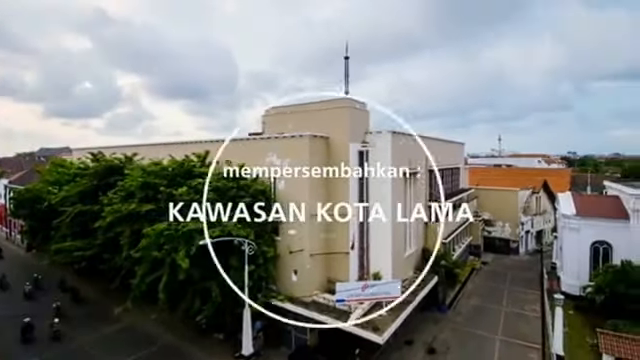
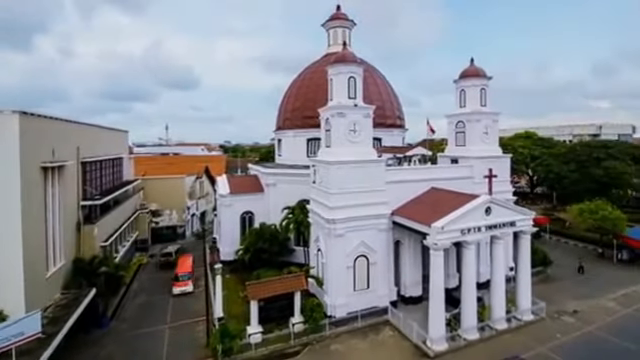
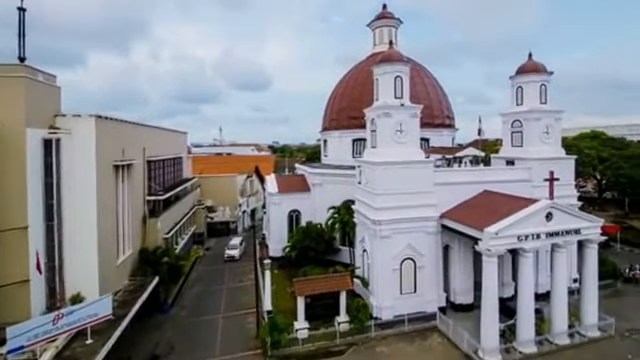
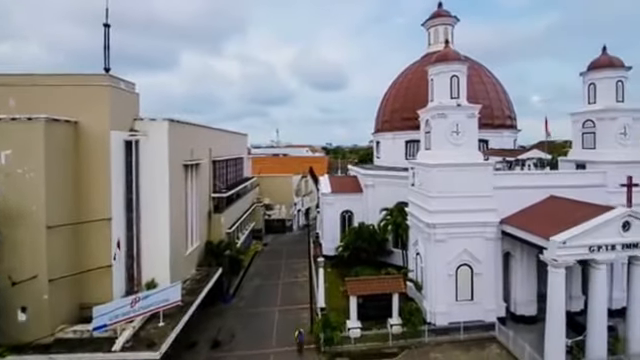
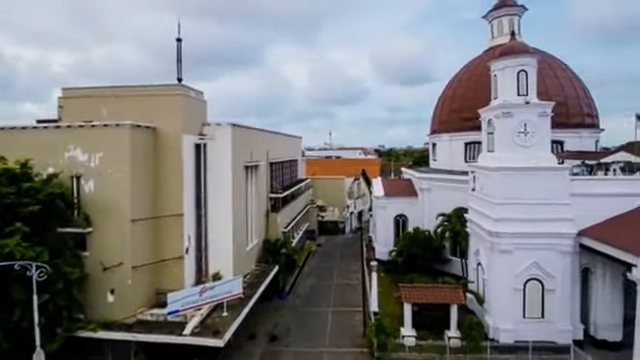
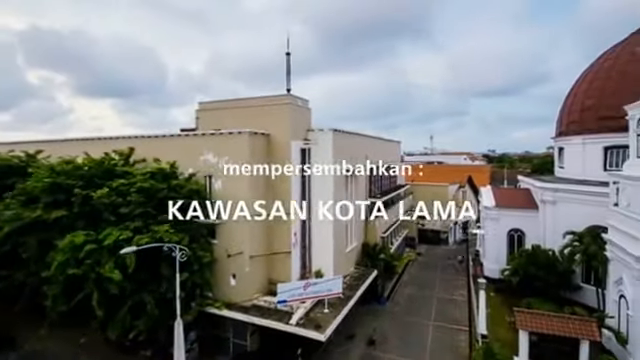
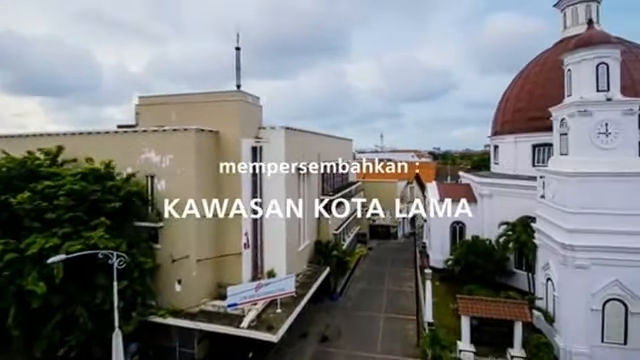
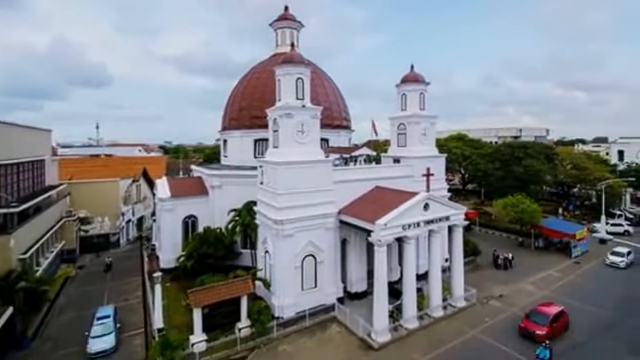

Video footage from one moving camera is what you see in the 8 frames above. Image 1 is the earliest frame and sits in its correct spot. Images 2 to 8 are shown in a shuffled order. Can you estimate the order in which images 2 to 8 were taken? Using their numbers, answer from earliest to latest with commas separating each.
6, 7, 5, 4, 3, 2, 8
